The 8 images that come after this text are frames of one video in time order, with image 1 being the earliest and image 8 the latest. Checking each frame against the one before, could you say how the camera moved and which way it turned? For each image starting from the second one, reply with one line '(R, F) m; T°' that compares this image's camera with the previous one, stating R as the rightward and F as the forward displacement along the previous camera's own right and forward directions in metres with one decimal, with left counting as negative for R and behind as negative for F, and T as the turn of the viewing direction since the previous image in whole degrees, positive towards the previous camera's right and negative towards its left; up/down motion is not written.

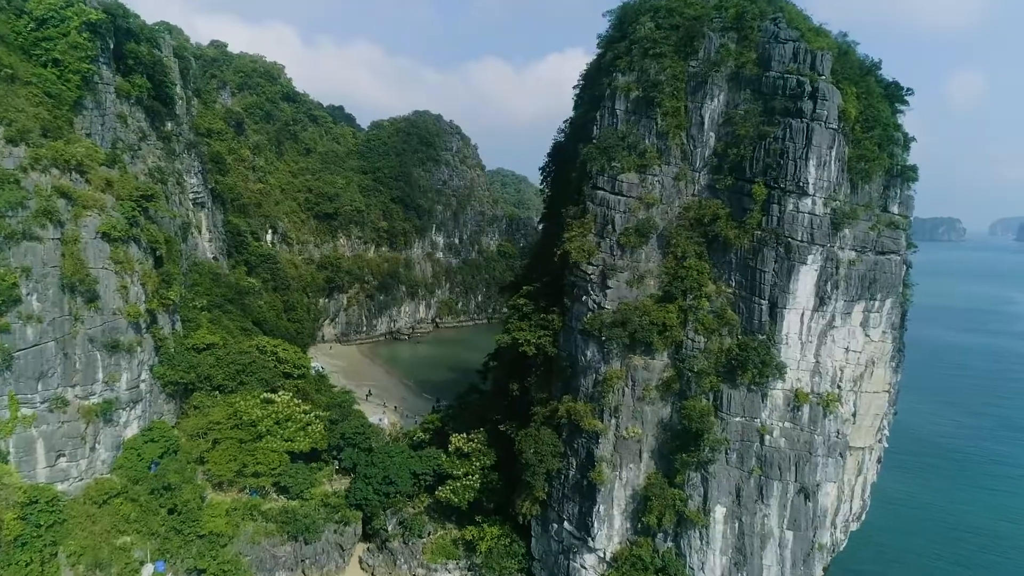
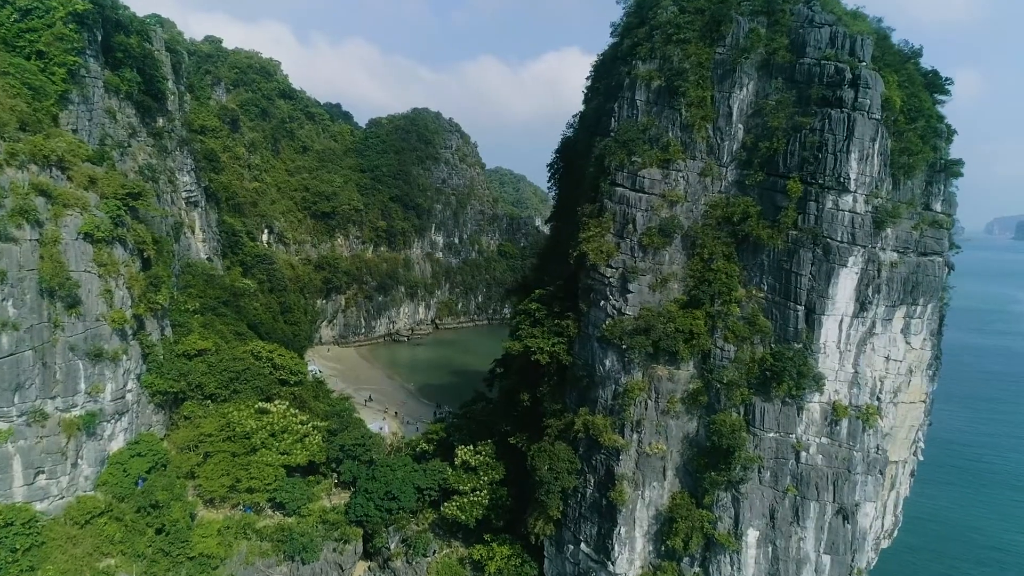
(-0.3, +1.2) m; 0°
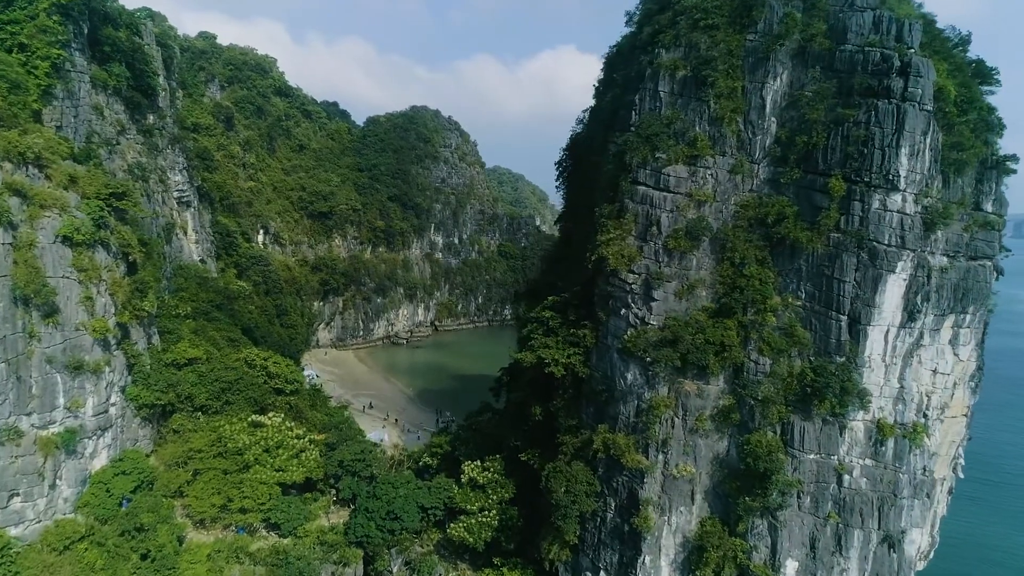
(-0.3, +1.2) m; 0°
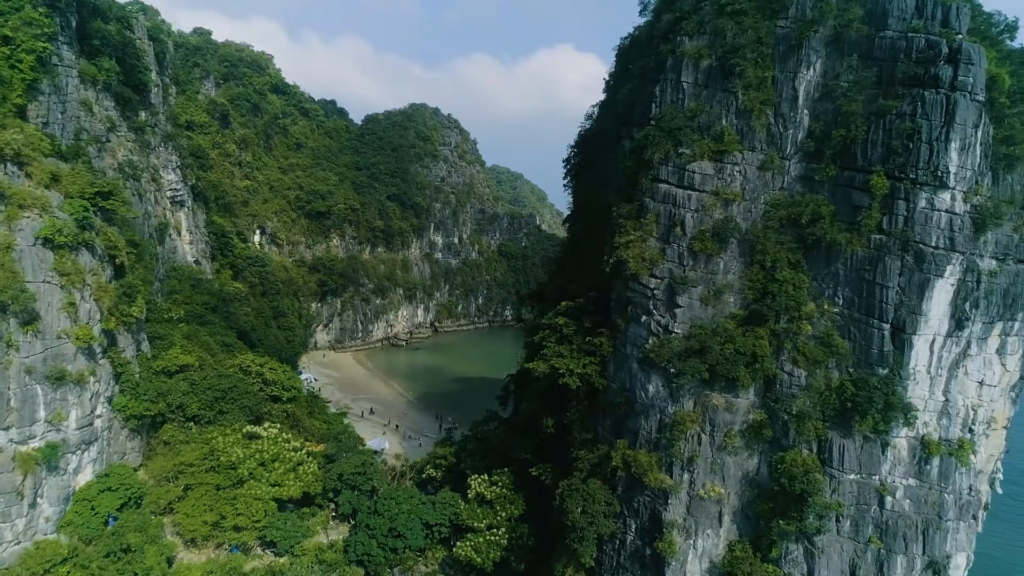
(-0.3, +1.0) m; 0°
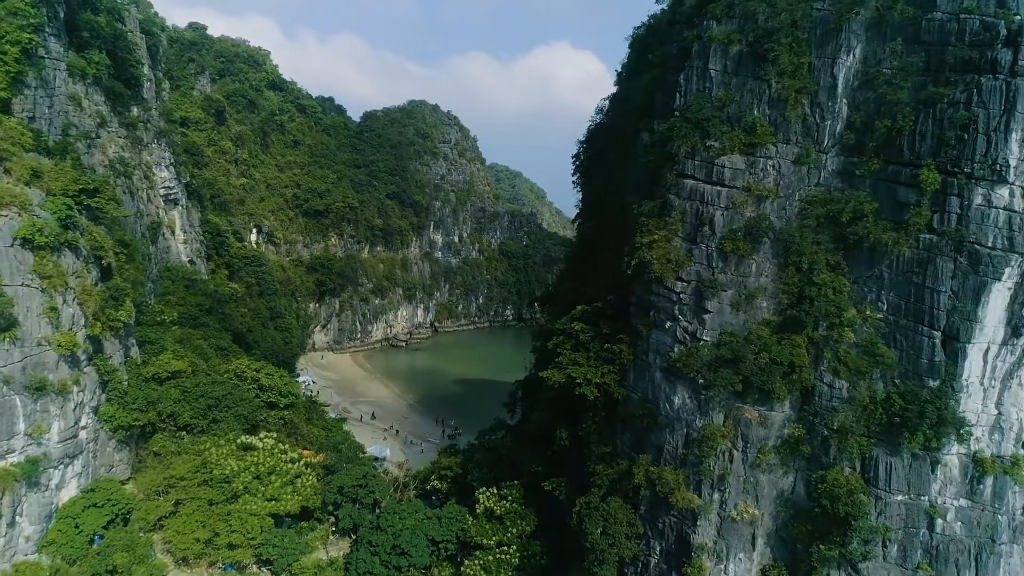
(-0.3, +1.0) m; 0°
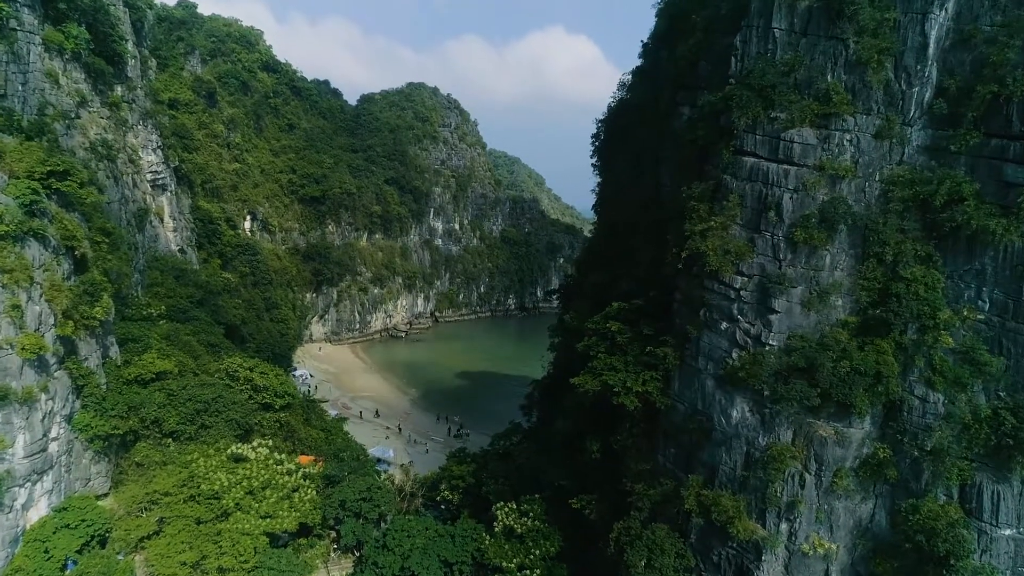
(-0.5, +1.8) m; 0°
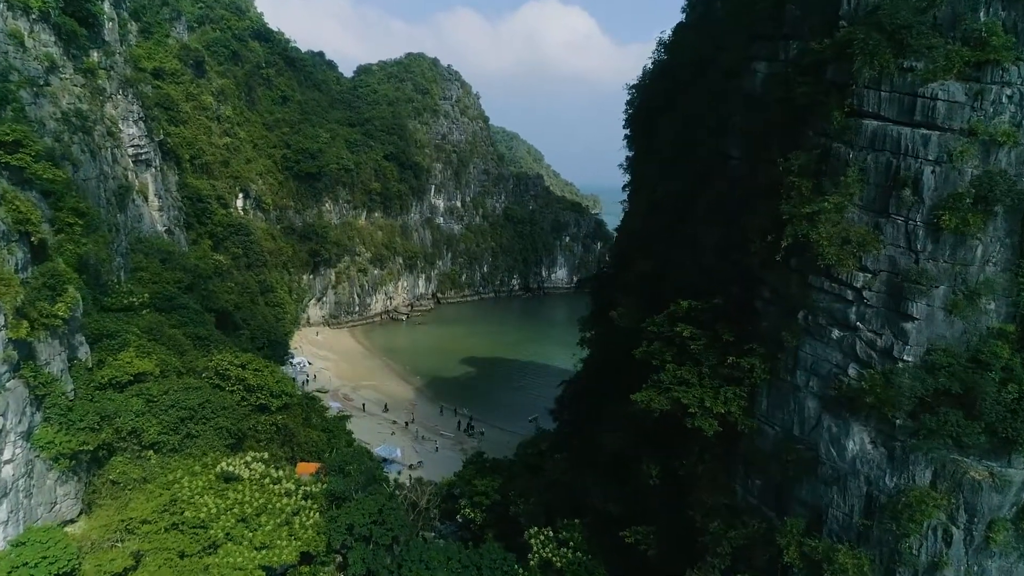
(-0.7, +2.3) m; 0°
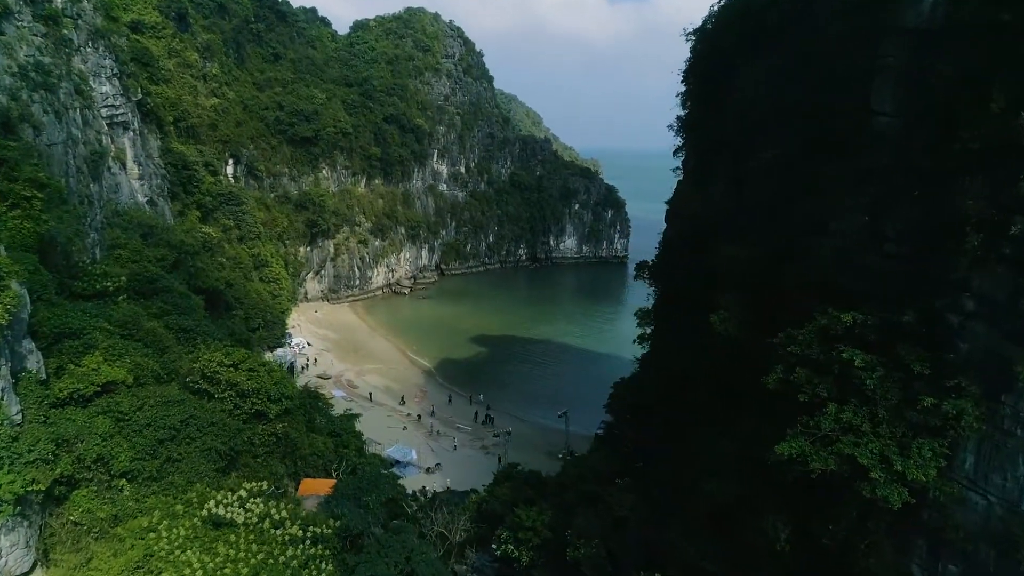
(-1.0, +3.0) m; 0°
